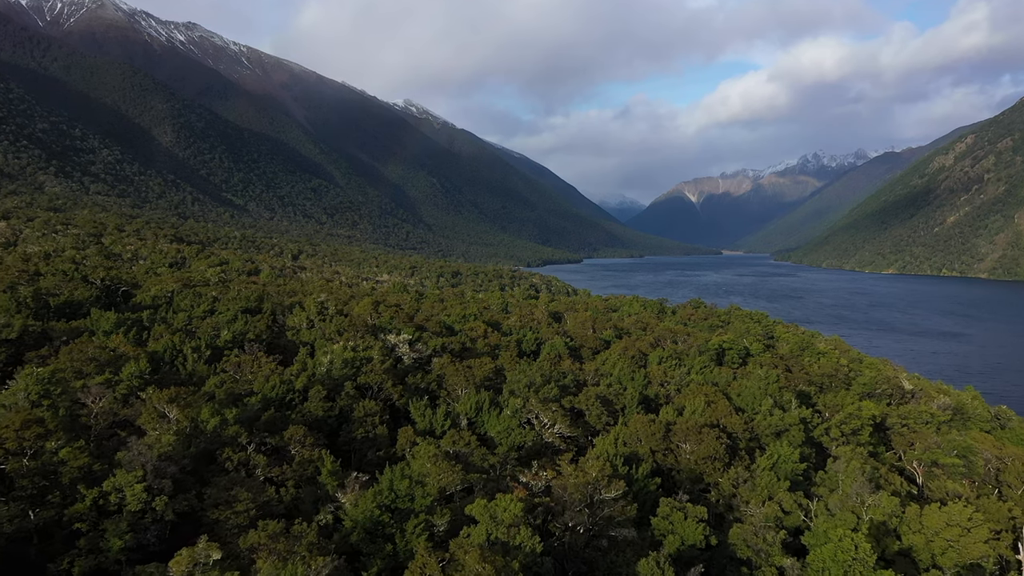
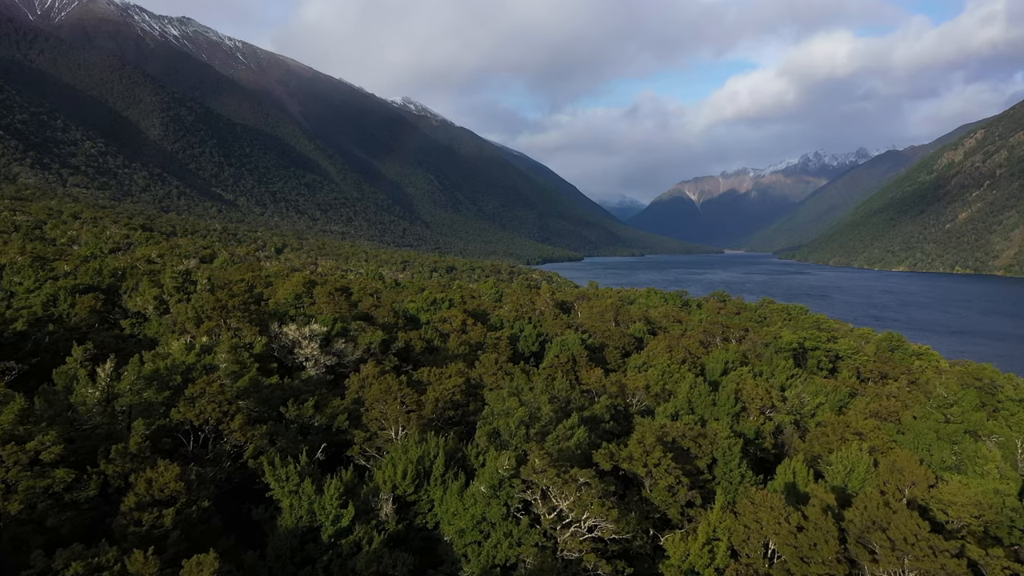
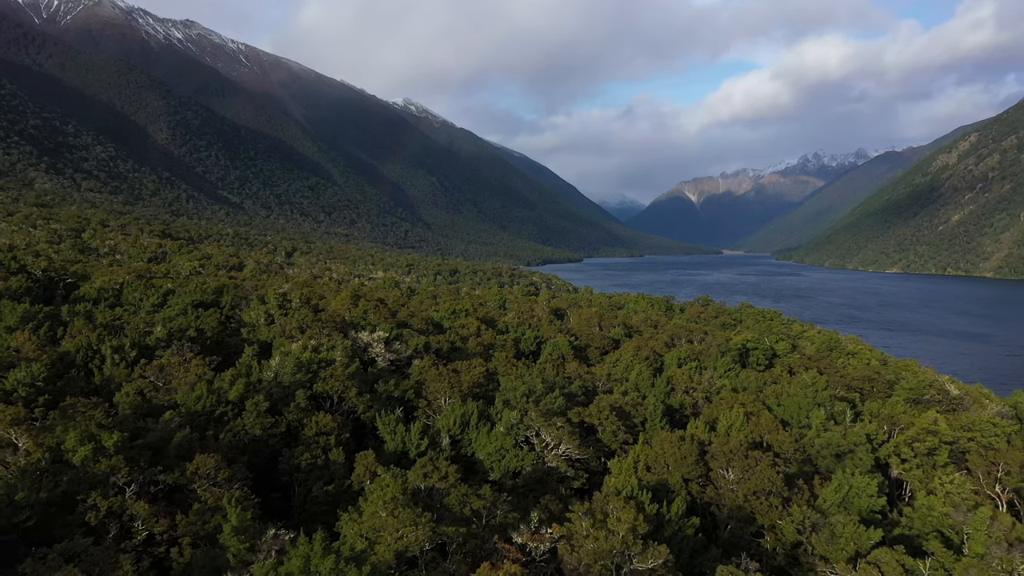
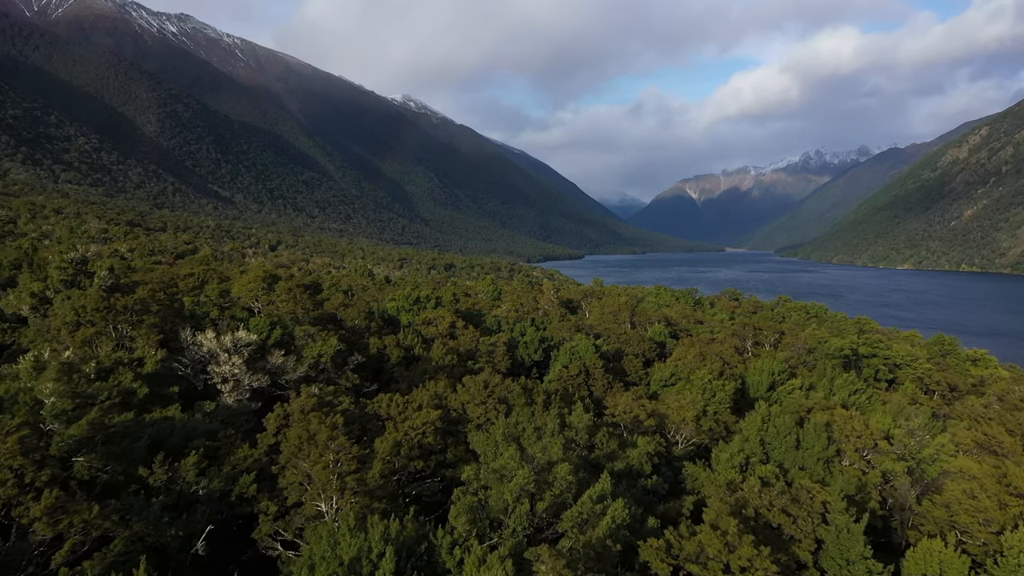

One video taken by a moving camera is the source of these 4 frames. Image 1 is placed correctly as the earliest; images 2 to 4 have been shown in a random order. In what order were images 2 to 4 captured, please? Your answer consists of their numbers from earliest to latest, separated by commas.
3, 2, 4
